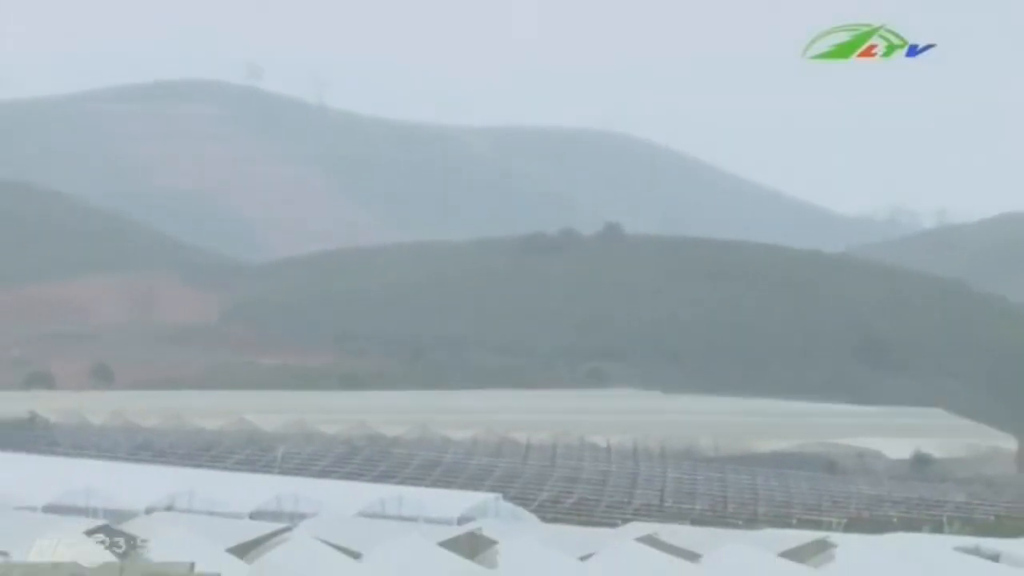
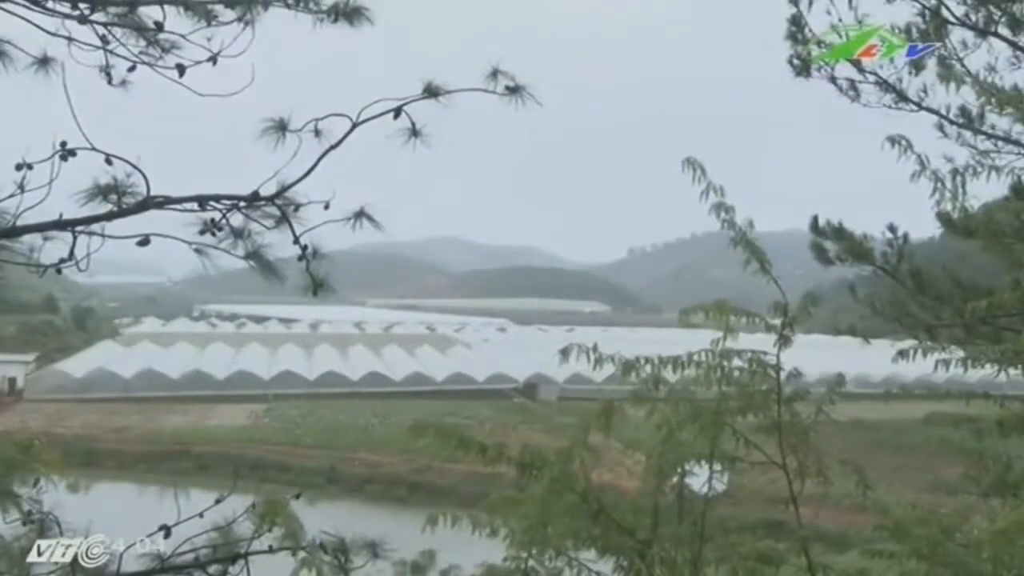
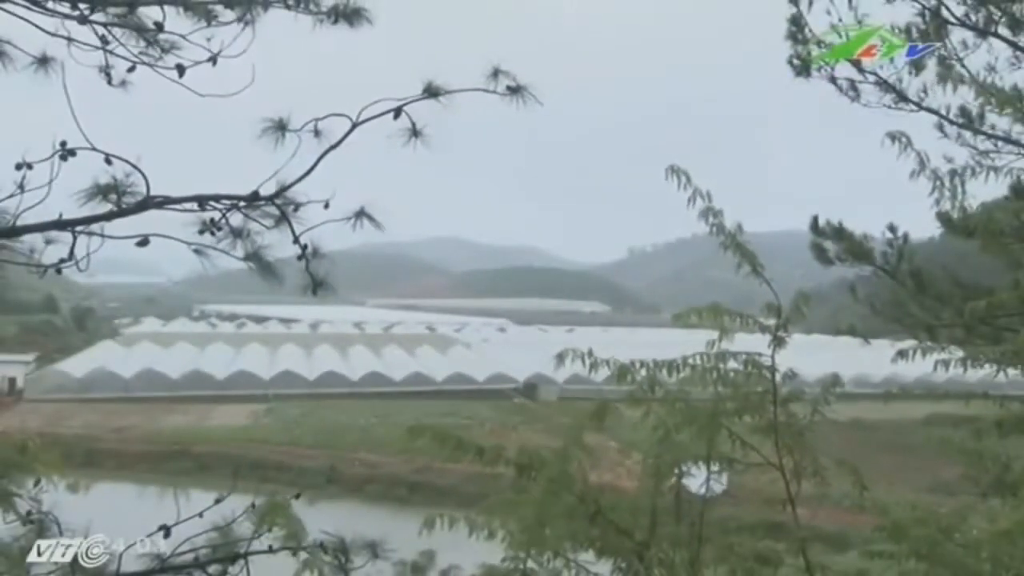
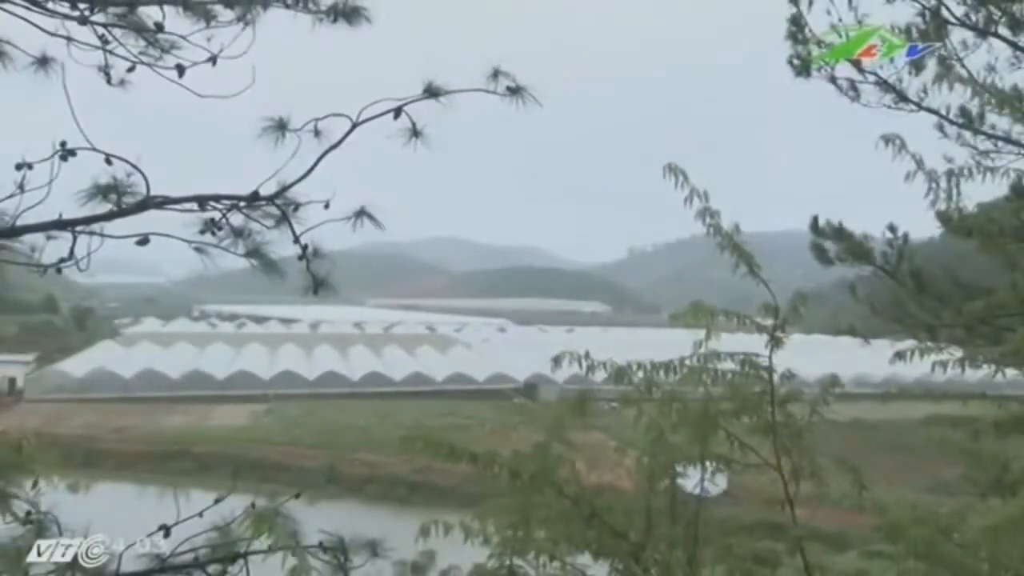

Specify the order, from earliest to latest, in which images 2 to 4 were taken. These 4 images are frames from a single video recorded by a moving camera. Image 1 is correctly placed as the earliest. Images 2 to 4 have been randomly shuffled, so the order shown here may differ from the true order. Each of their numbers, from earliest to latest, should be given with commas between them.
4, 3, 2
